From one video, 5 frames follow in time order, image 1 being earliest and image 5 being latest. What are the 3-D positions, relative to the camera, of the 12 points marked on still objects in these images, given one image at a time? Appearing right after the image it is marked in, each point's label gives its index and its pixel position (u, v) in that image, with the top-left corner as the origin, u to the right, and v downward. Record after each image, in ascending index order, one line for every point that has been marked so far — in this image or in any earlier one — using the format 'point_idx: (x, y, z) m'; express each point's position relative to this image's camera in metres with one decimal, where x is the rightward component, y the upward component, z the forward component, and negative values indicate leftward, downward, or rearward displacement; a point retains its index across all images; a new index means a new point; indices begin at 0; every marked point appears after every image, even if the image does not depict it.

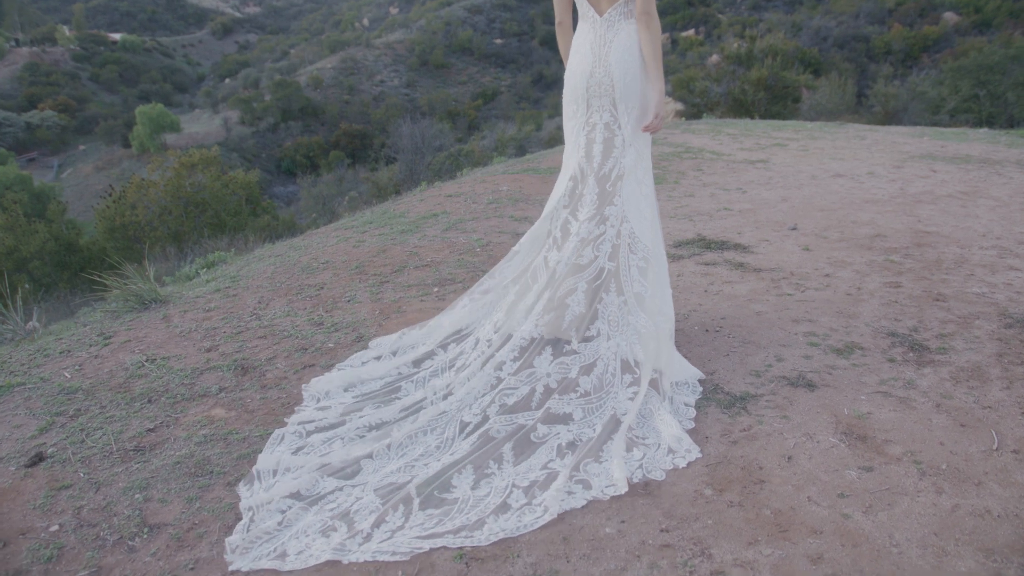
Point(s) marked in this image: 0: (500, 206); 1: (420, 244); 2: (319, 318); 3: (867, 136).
0: (-0.1, +0.6, +6.1) m
1: (-0.6, +0.3, +5.1) m
2: (-1.0, -0.2, +3.9) m
3: (+4.7, +2.0, +10.3) m
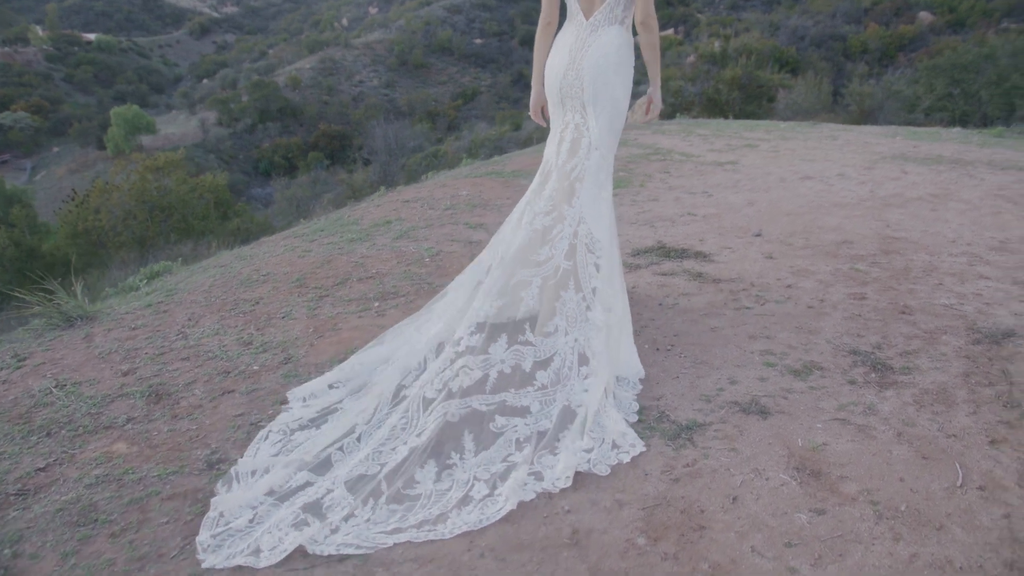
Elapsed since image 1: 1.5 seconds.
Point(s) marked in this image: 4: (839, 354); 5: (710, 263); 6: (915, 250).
0: (-0.4, +0.6, +5.8) m
1: (-0.9, +0.2, +4.8) m
2: (-1.2, -0.2, +3.6) m
3: (+4.2, +2.0, +10.1) m
4: (+1.2, -0.3, +3.0) m
5: (+1.1, +0.1, +4.2) m
6: (+2.2, +0.2, +4.3) m
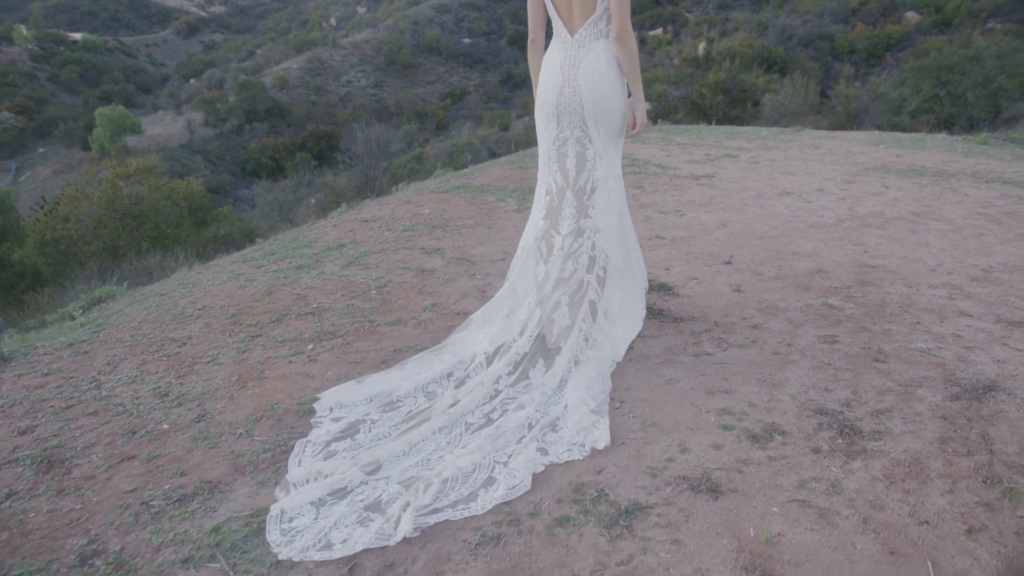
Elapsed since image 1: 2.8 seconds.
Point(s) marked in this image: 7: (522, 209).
0: (-0.7, +0.4, +5.5) m
1: (-1.2, 0.0, +4.5) m
2: (-1.5, -0.4, +3.3) m
3: (+3.9, +1.8, +9.9) m
4: (+1.0, -0.4, +2.7) m
5: (+0.8, 0.0, +3.9) m
6: (+2.0, 0.0, +4.1) m
7: (+0.1, +0.6, +6.2) m
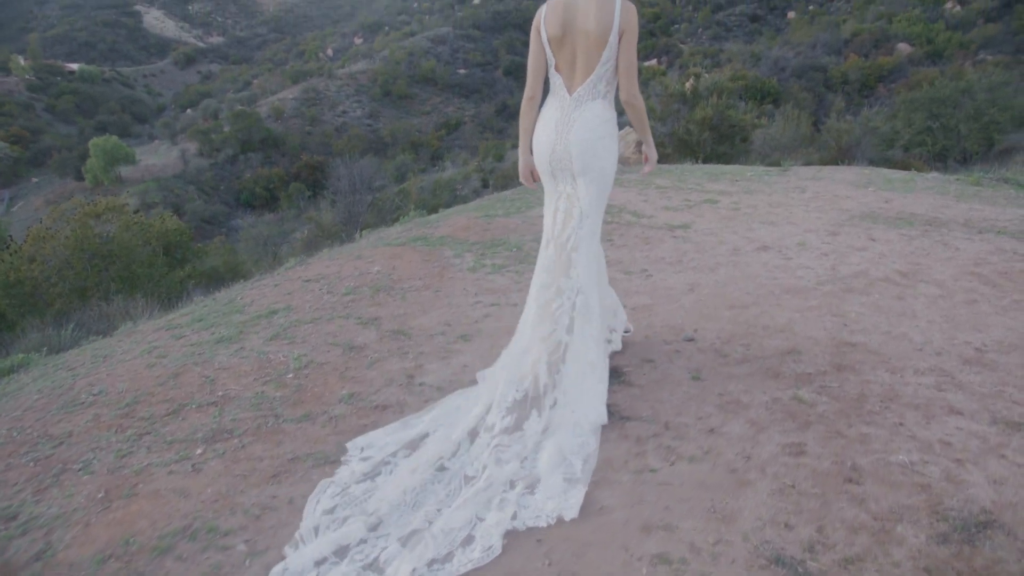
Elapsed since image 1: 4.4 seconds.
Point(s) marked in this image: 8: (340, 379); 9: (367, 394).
0: (-1.0, -0.1, +5.1) m
1: (-1.5, -0.4, +4.0) m
2: (-1.8, -0.8, +2.8) m
3: (+3.6, +1.2, +9.5) m
4: (+0.7, -0.8, +2.2) m
5: (+0.5, -0.4, +3.4) m
6: (+1.7, -0.3, +3.6) m
7: (-0.2, +0.2, +5.7) m
8: (-0.8, -0.4, +3.7) m
9: (-0.7, -0.5, +3.5) m
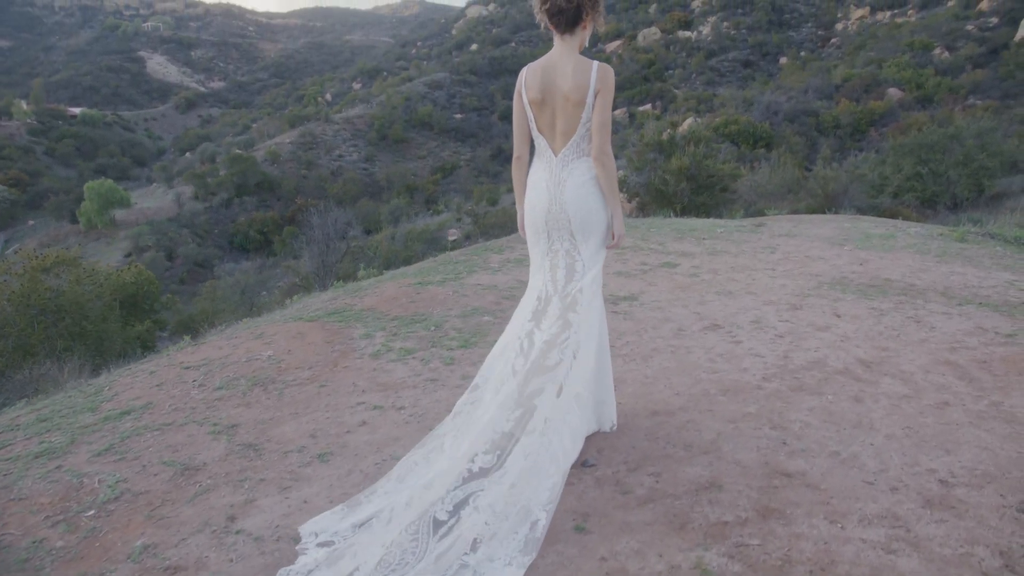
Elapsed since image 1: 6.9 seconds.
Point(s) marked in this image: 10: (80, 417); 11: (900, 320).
0: (-1.6, -0.6, +4.3) m
1: (-2.0, -0.9, +3.3) m
2: (-2.4, -1.2, +2.1) m
3: (+3.0, +0.5, +8.8) m
4: (+0.1, -1.1, +1.4) m
5: (-0.1, -0.9, +2.7) m
6: (+1.1, -0.8, +2.9) m
7: (-0.8, -0.4, +5.0) m
8: (-1.4, -0.9, +3.0) m
9: (-1.2, -0.9, +2.8) m
10: (-2.3, -0.7, +4.3) m
11: (+2.7, -0.2, +5.5) m
